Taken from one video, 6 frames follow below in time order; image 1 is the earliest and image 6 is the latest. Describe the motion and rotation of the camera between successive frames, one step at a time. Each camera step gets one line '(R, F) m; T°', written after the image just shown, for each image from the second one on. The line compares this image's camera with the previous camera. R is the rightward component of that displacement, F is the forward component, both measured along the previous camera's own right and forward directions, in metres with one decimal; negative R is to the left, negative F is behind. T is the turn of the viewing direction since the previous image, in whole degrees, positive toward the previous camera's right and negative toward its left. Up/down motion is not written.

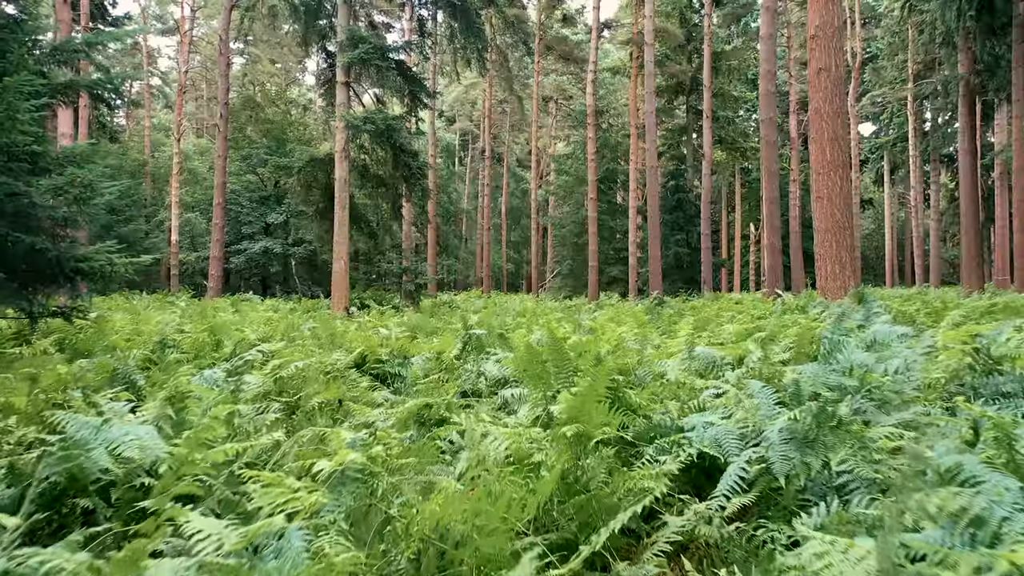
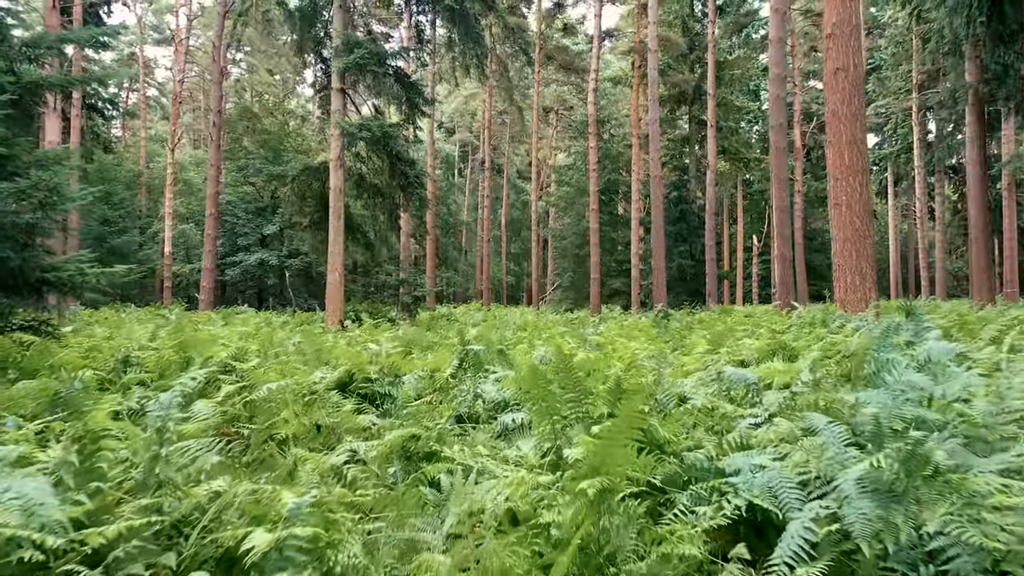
(0.0, +0.4) m; 0°
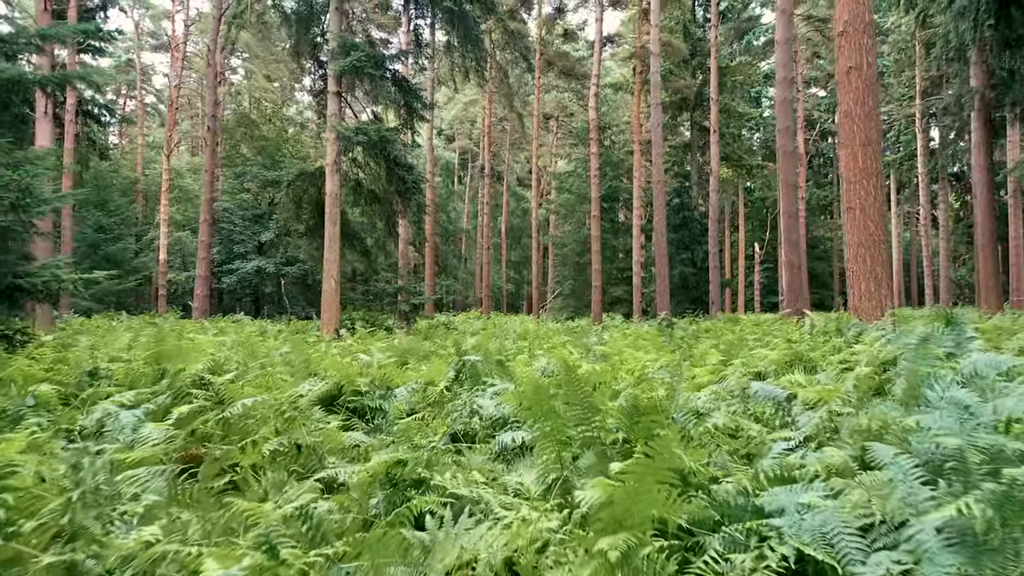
(0.0, +0.3) m; 0°
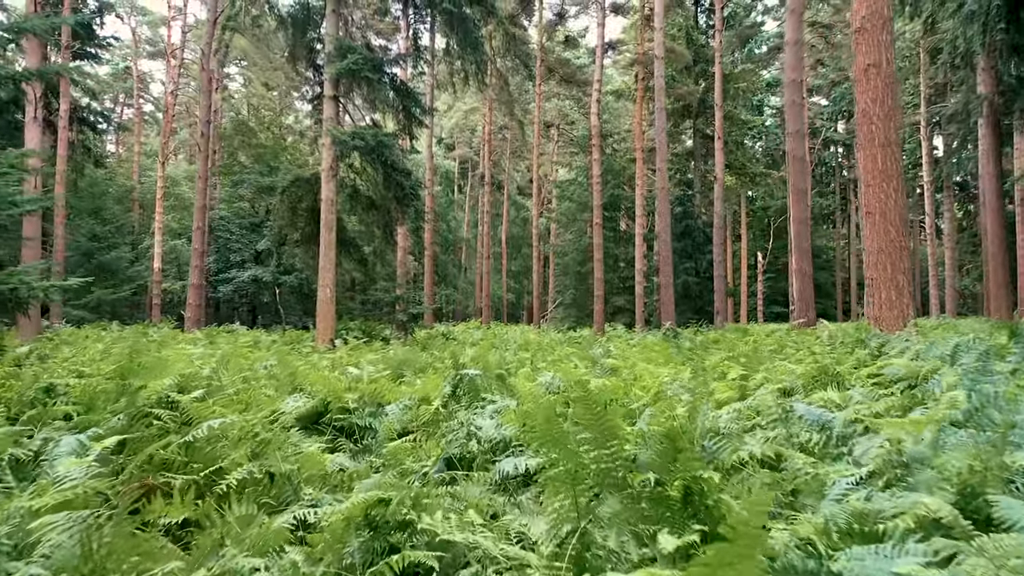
(0.0, +0.4) m; 0°
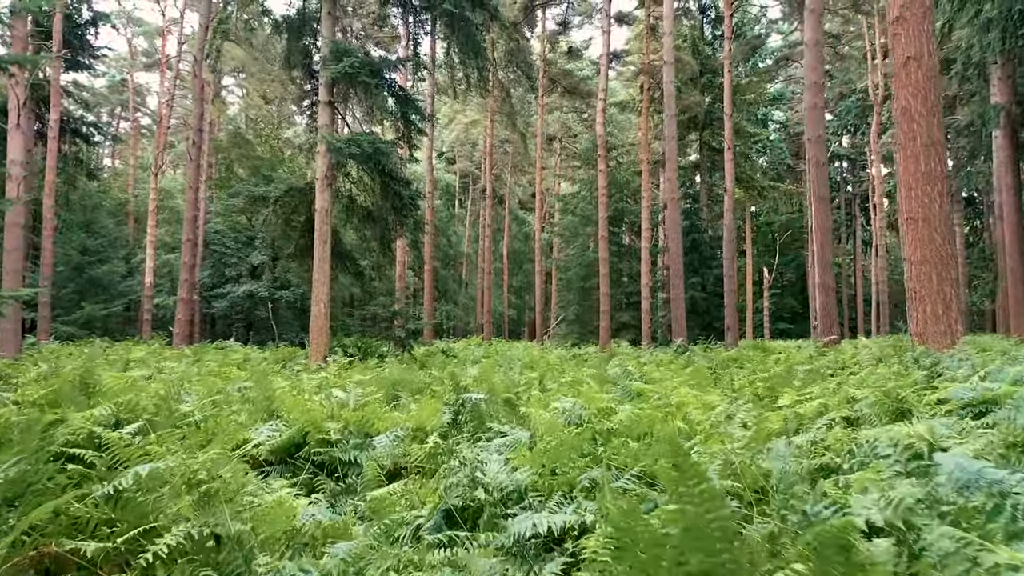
(0.0, +0.6) m; 0°
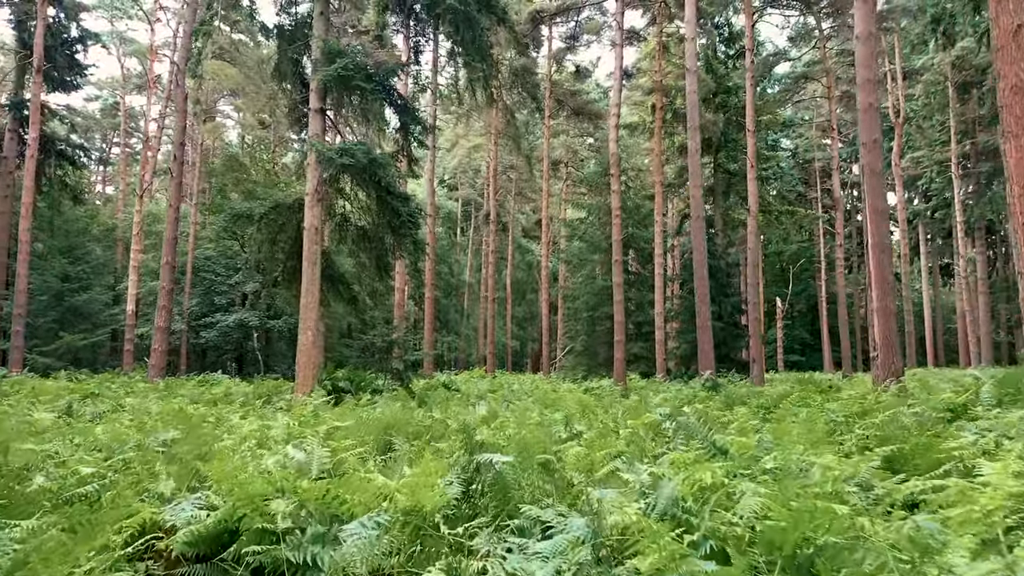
(-0.1, +1.2) m; 0°
